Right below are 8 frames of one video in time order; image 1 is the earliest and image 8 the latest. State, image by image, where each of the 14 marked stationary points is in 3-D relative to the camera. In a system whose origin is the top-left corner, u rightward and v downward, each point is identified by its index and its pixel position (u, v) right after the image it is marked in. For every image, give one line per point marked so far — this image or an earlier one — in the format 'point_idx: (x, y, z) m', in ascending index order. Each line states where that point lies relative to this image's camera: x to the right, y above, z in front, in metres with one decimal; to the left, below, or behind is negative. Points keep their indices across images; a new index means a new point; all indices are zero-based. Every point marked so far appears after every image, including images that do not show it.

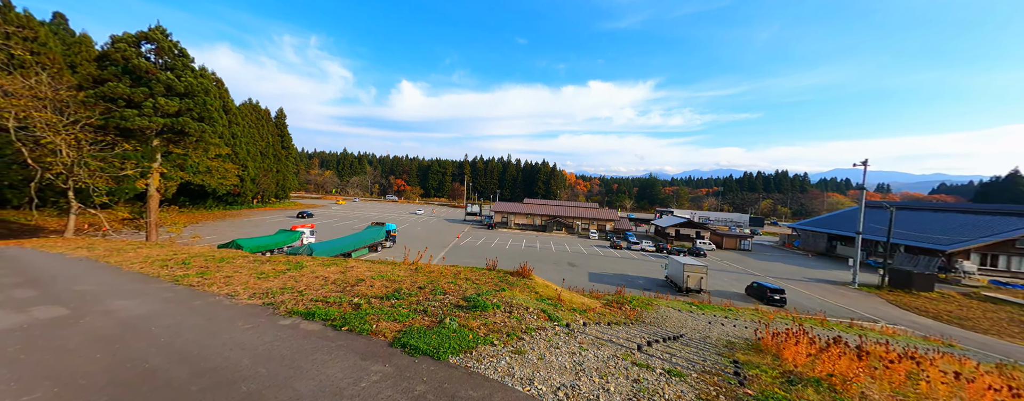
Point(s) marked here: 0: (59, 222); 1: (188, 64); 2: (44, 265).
0: (-24.0, -1.1, +16.6) m
1: (-14.8, +6.2, +14.2) m
2: (-8.4, -1.2, +5.7) m
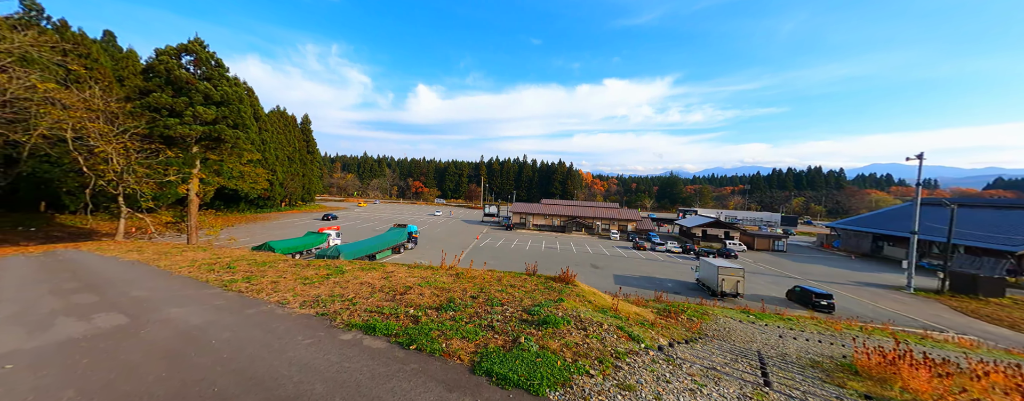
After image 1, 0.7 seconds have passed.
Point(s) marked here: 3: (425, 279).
0: (-22.7, -1.4, +17.7) m
1: (-13.8, +6.0, +14.9) m
2: (-7.8, -1.3, +5.9) m
3: (-1.0, -0.9, +3.6) m
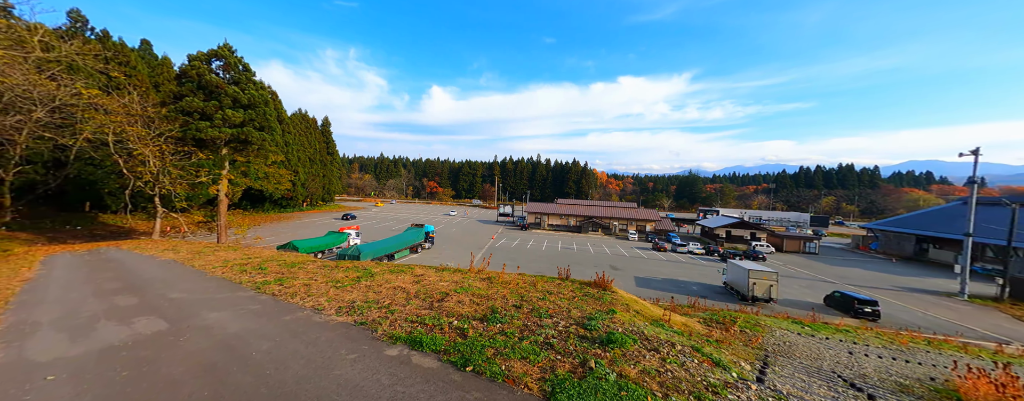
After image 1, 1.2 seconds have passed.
0: (-21.6, -1.4, +18.6) m
1: (-12.8, +6.0, +15.3) m
2: (-7.3, -1.3, +6.1) m
3: (-0.6, -0.9, +3.5) m
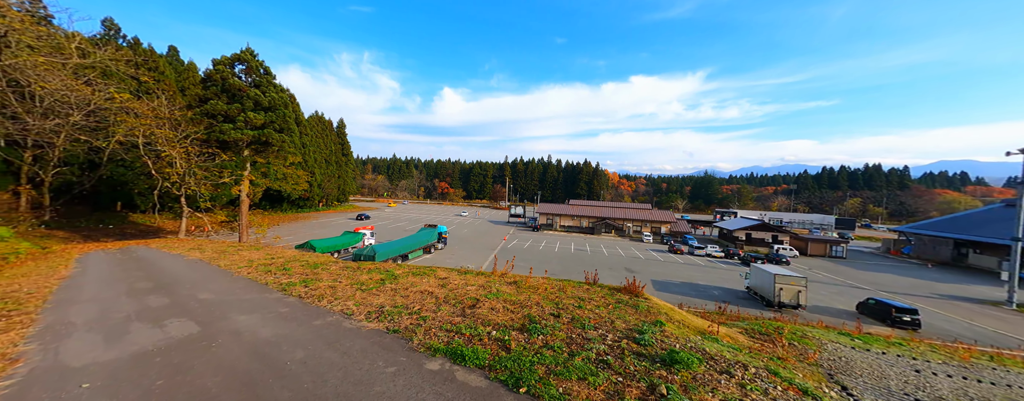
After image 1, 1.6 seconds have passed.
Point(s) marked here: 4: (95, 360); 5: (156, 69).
0: (-20.7, -1.5, +19.2) m
1: (-12.1, +6.0, +15.7) m
2: (-6.9, -1.4, +6.3) m
3: (-0.3, -1.0, +3.4) m
4: (-2.7, -1.0, +2.0) m
5: (-22.0, +8.1, +19.2) m
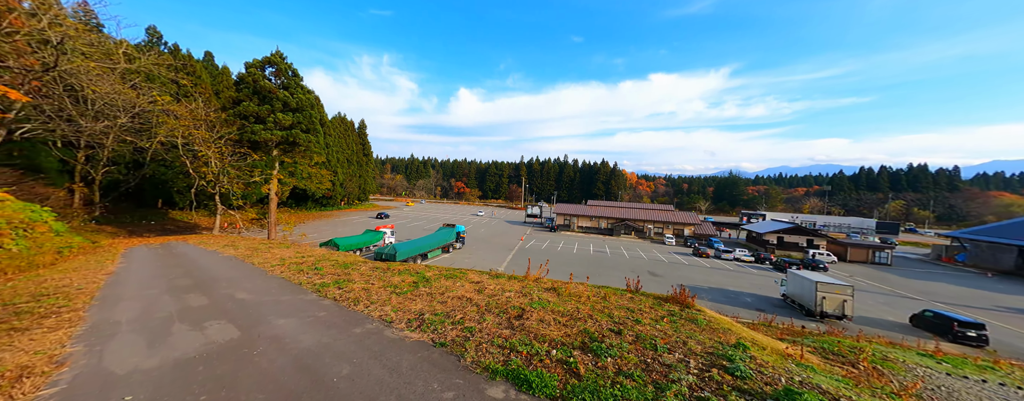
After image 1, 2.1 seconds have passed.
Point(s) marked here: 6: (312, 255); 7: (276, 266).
0: (-19.4, -1.3, +20.1) m
1: (-10.9, +6.1, +16.1) m
2: (-6.3, -1.3, +6.4) m
3: (+0.2, -1.0, +3.2) m
4: (-2.4, -1.0, +2.0) m
5: (-20.6, +8.2, +20.2) m
6: (-4.5, -1.2, +7.1) m
7: (-4.4, -1.2, +5.8) m
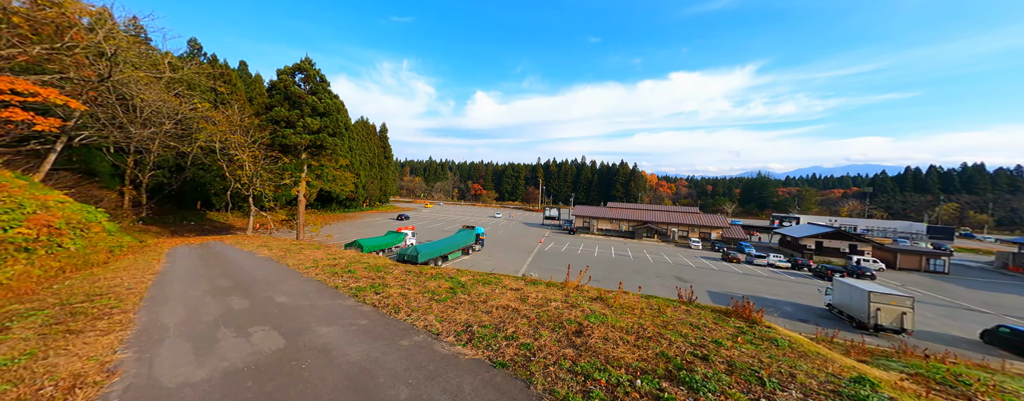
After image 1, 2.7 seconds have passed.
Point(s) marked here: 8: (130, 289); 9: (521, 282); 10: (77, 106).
0: (-18.0, -1.4, +21.0) m
1: (-9.7, +6.0, +16.5) m
2: (-5.6, -1.4, +6.6) m
3: (+0.6, -1.0, +3.0) m
4: (-2.0, -1.1, +1.9) m
5: (-19.1, +8.1, +21.2) m
6: (-3.9, -1.3, +7.1) m
7: (-3.8, -1.3, +5.8) m
8: (-5.5, -1.3, +4.5) m
9: (+0.2, -1.1, +4.3) m
10: (-12.3, +2.7, +9.0) m
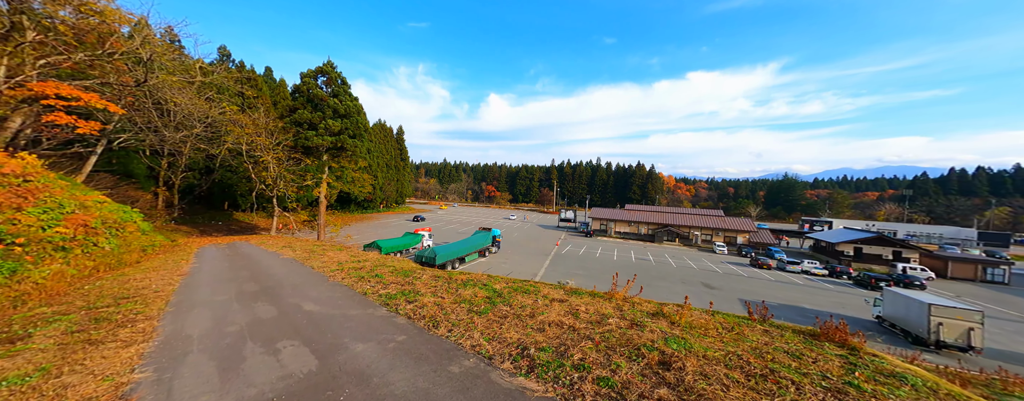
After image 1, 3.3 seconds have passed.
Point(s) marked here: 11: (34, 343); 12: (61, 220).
0: (-16.7, -1.5, +21.4) m
1: (-8.6, +5.9, +16.6) m
2: (-5.0, -1.4, +6.5) m
3: (+1.1, -1.0, +2.6) m
4: (-1.6, -1.1, +1.6) m
5: (-17.8, +8.0, +21.7) m
6: (-3.2, -1.3, +6.9) m
7: (-3.2, -1.3, +5.6) m
8: (-5.0, -1.3, +4.4) m
9: (+0.7, -1.2, +4.0) m
10: (-11.6, +2.7, +9.2) m
11: (-3.8, -1.1, +2.5) m
12: (-9.9, -0.4, +6.8) m
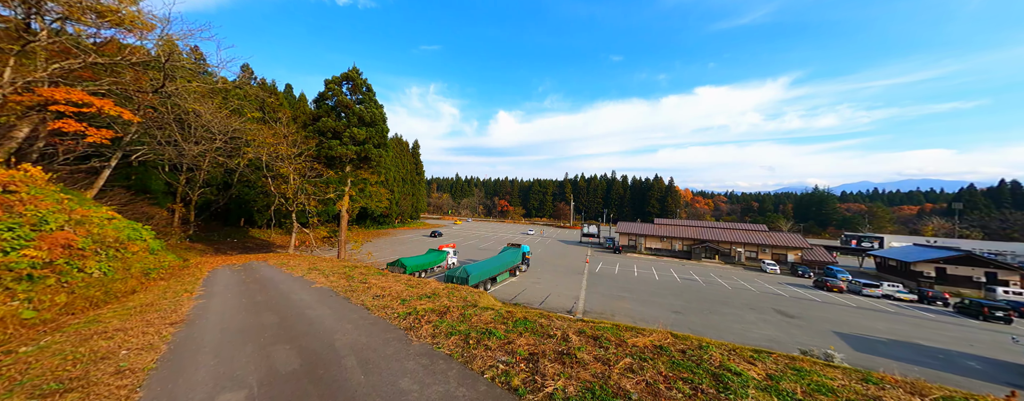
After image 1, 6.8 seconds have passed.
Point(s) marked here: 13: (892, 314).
0: (-14.3, -2.4, +19.8) m
1: (-6.3, +5.2, +15.1) m
2: (-3.0, -1.6, +4.5) m
3: (+2.9, -1.0, +0.5) m
4: (+0.2, -1.0, -0.4) m
5: (-15.3, +7.1, +20.6) m
6: (-1.2, -1.5, +4.9) m
7: (-1.3, -1.4, +3.7) m
8: (-3.0, -1.3, +2.4) m
9: (+2.6, -1.2, +1.9) m
10: (-9.5, +2.3, +7.6) m
11: (-1.9, -1.1, +0.5) m
12: (-7.9, -0.6, +5.1) m
13: (+20.1, -5.8, +16.3) m
